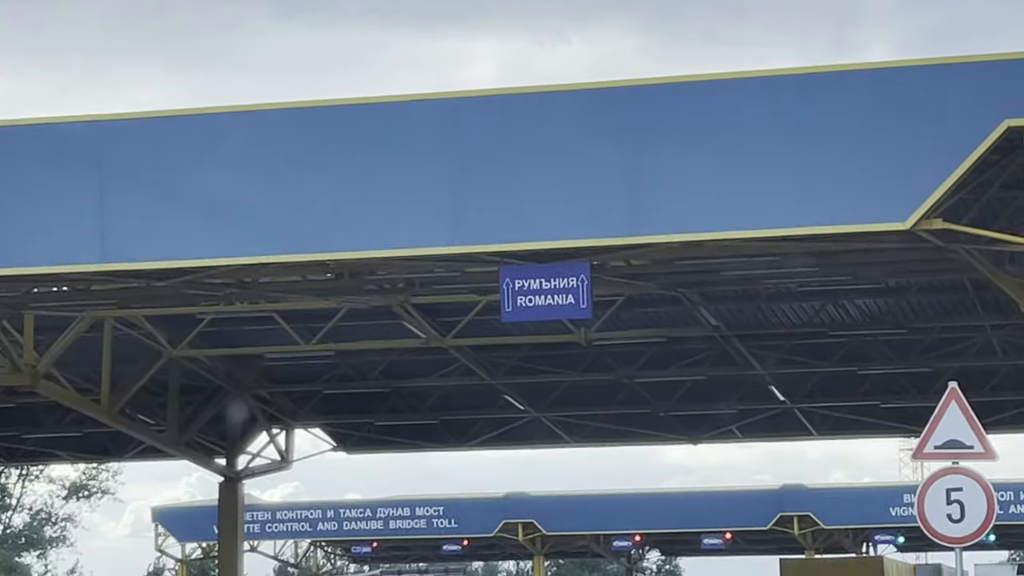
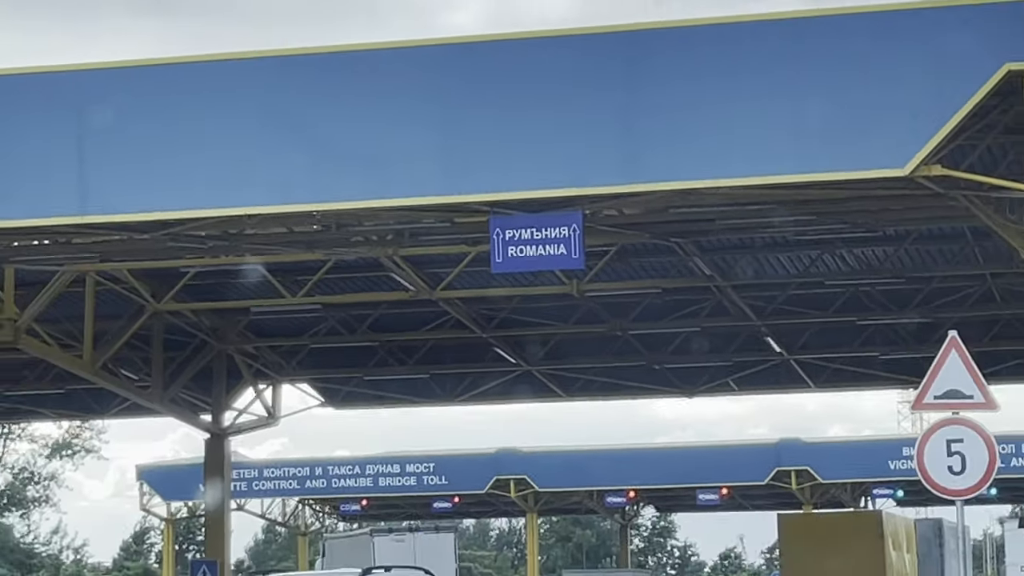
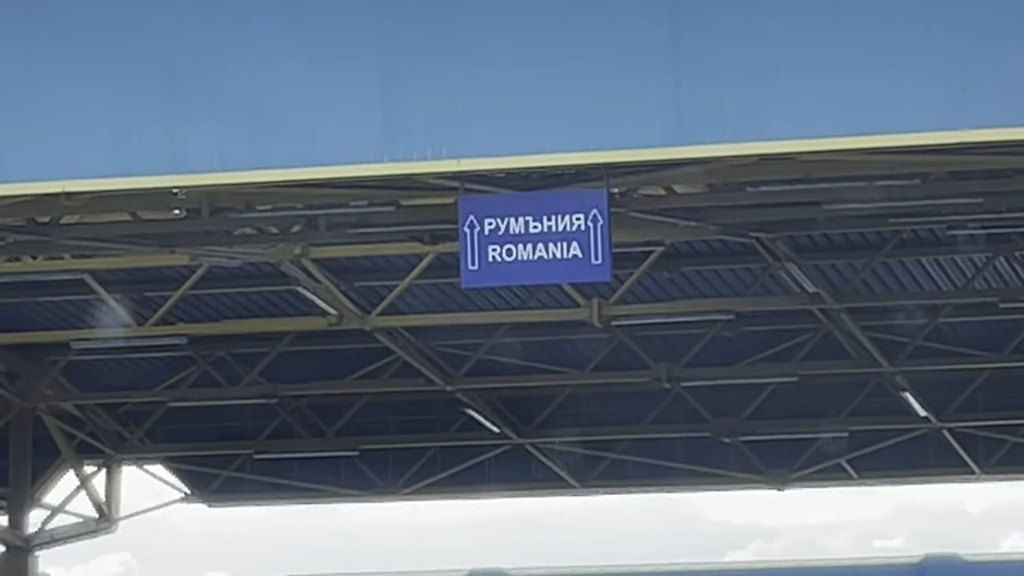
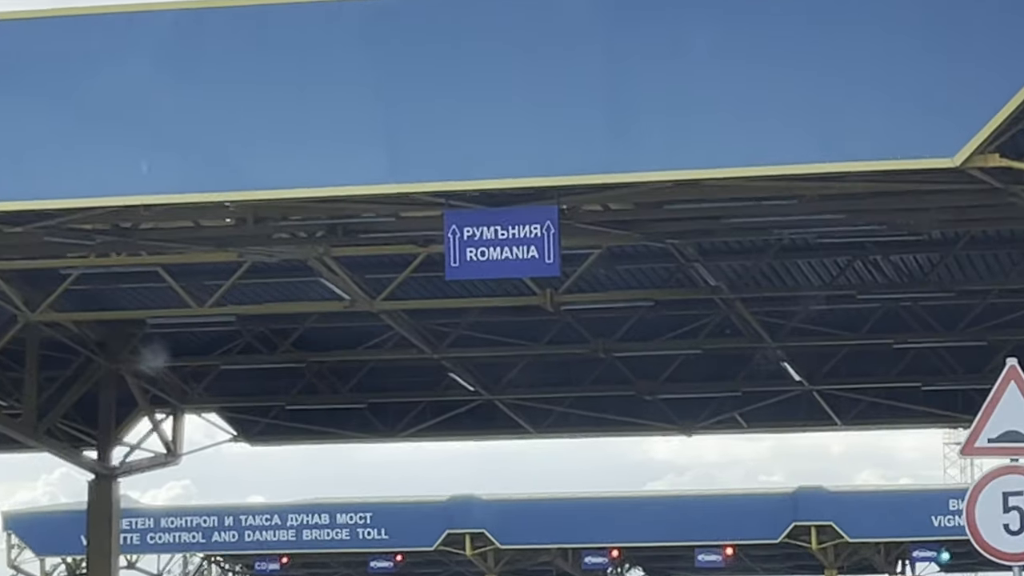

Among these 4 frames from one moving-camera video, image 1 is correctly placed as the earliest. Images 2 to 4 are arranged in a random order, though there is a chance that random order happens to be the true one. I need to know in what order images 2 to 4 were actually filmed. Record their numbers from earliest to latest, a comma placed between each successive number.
4, 3, 2
